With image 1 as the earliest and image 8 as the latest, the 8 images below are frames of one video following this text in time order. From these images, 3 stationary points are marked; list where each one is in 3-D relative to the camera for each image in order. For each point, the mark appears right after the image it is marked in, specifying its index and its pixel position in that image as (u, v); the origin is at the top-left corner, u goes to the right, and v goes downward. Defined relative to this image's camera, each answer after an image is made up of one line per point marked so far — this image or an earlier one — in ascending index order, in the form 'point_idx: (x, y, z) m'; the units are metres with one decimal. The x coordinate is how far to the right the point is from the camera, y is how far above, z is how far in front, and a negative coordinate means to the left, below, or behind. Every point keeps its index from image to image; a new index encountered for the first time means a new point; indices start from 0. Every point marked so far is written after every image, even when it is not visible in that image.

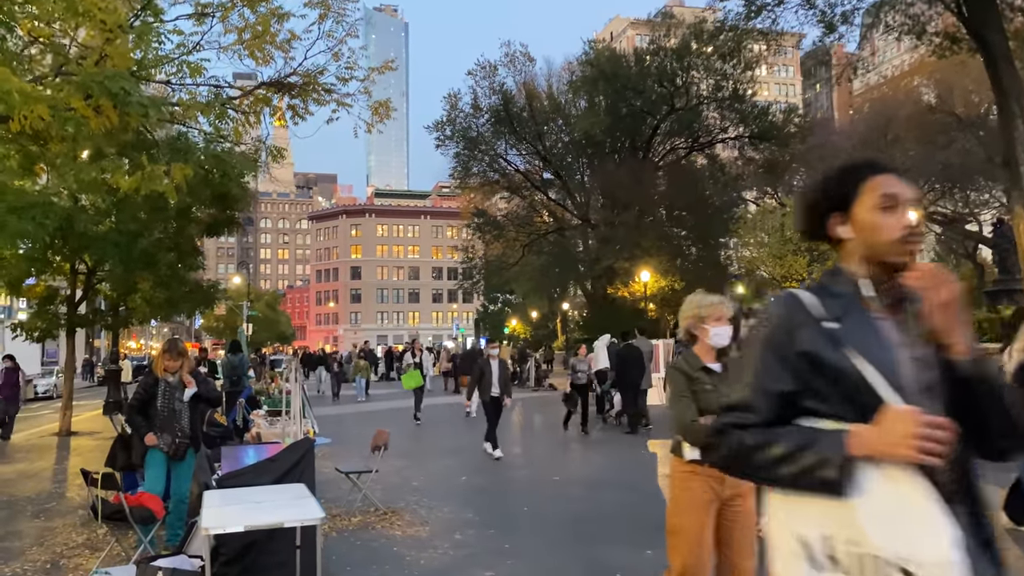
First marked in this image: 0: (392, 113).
0: (-1.5, +2.2, +9.8) m
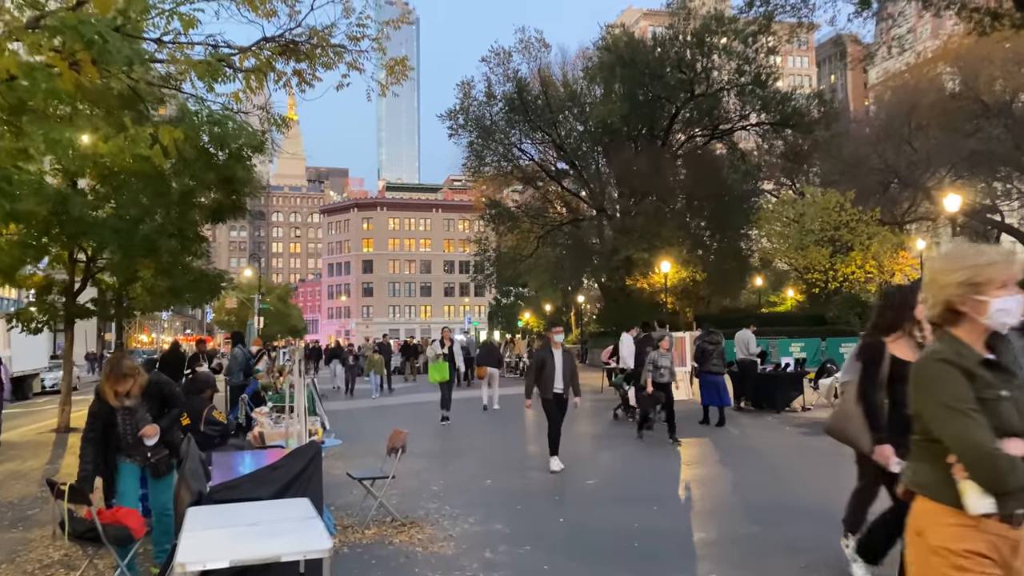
0: (-1.2, +2.4, +9.0) m
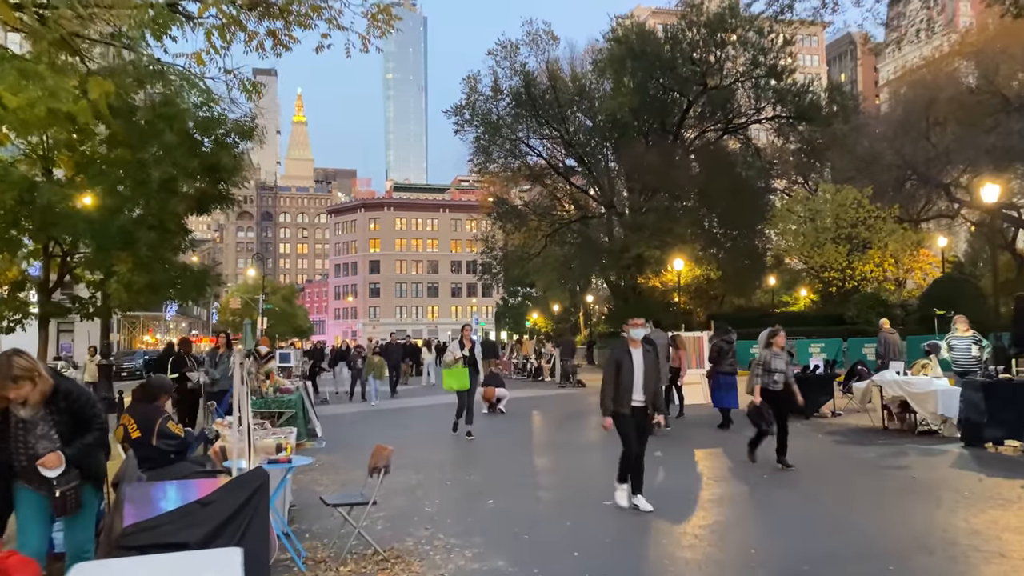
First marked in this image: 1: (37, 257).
0: (-1.1, +2.5, +8.0) m
1: (-7.8, +0.5, +13.3) m
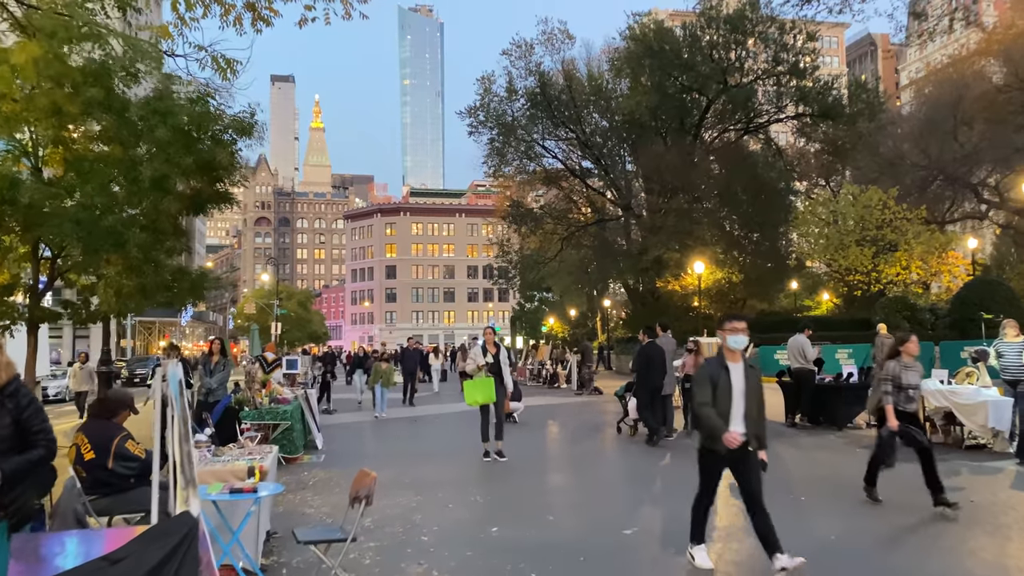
0: (-1.0, +2.5, +7.2) m
1: (-7.7, +0.5, +12.7) m
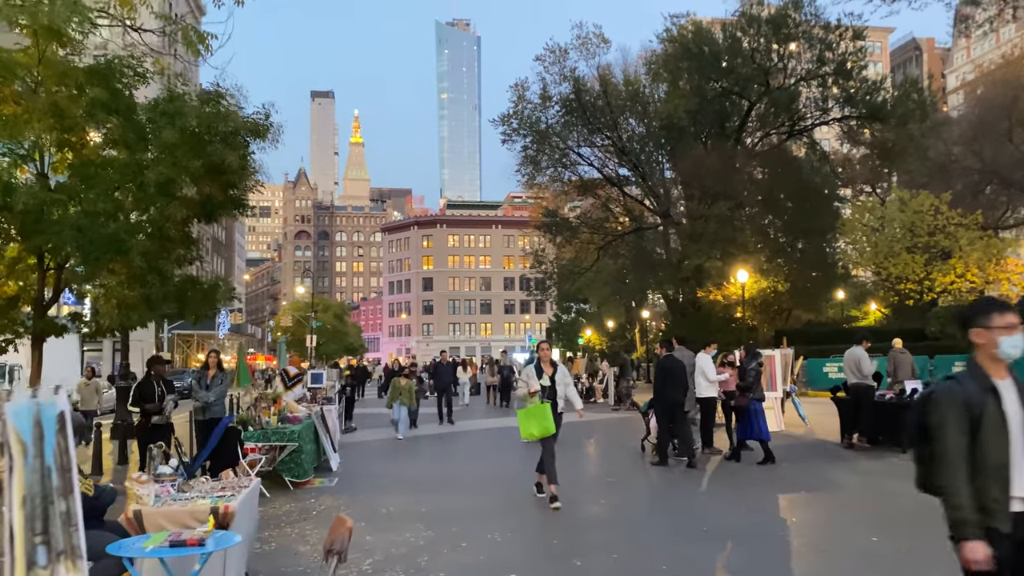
0: (-0.9, +2.4, +6.4) m
1: (-7.2, +0.3, +12.1) m
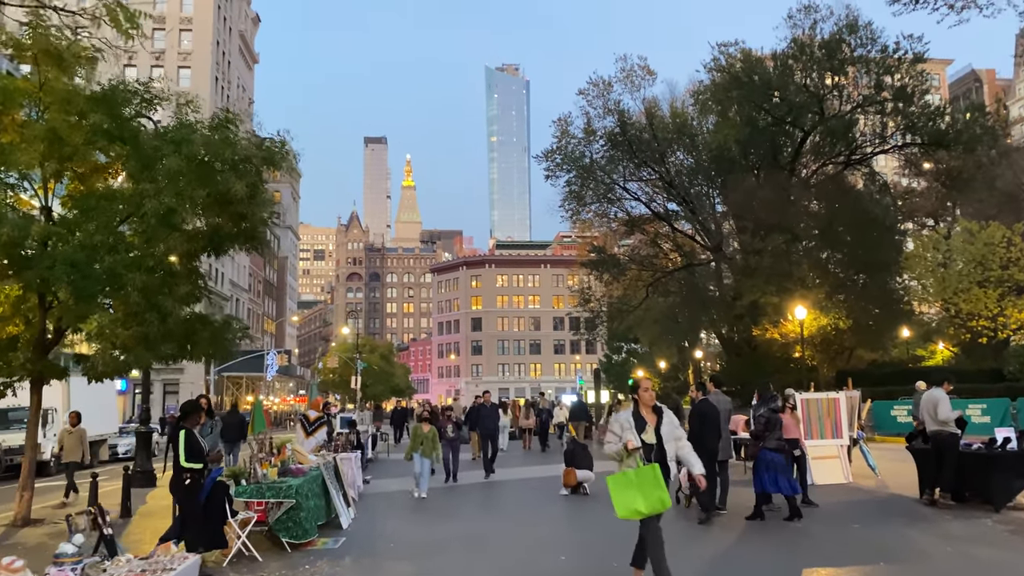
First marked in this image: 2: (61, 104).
0: (-0.9, +2.2, +5.4) m
1: (-6.8, -0.3, +11.4) m
2: (-5.8, +2.4, +10.3) m
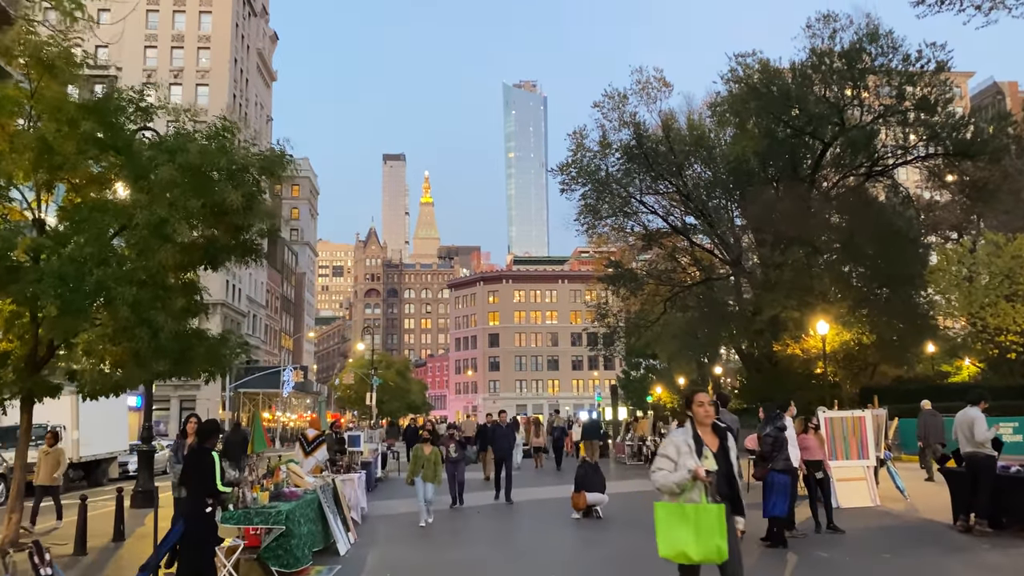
0: (-0.9, +2.1, +5.0) m
1: (-6.7, -0.5, +11.1) m
2: (-5.7, +2.2, +10.0) m
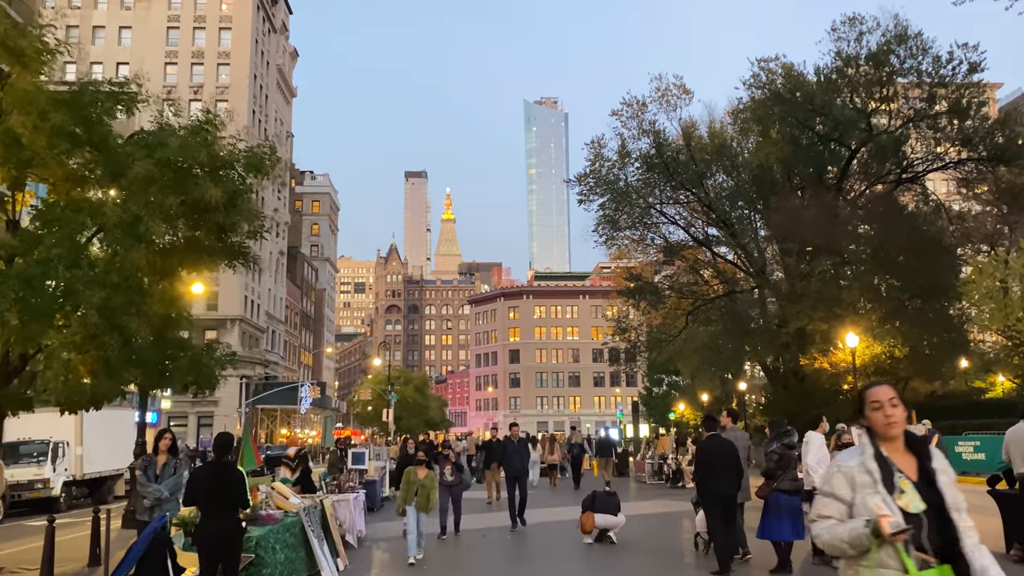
0: (-1.0, +2.2, +4.2) m
1: (-6.7, -0.6, +10.4) m
2: (-5.7, +2.1, +9.3) m
